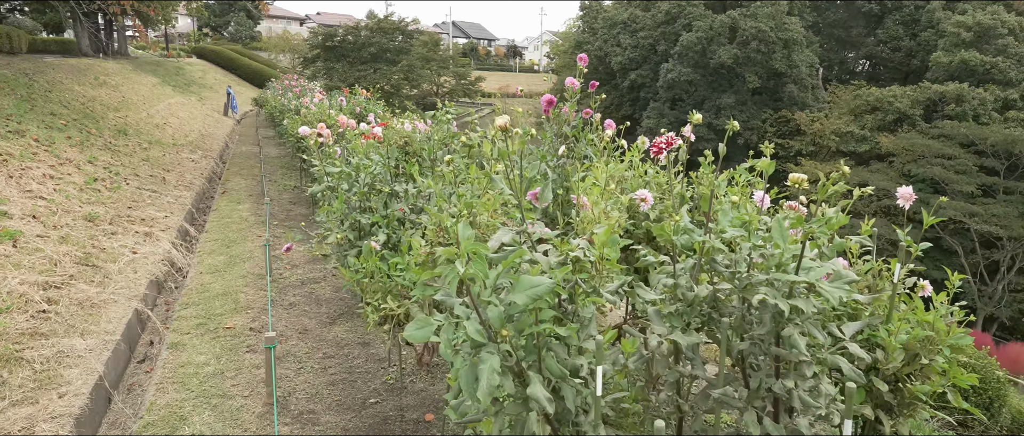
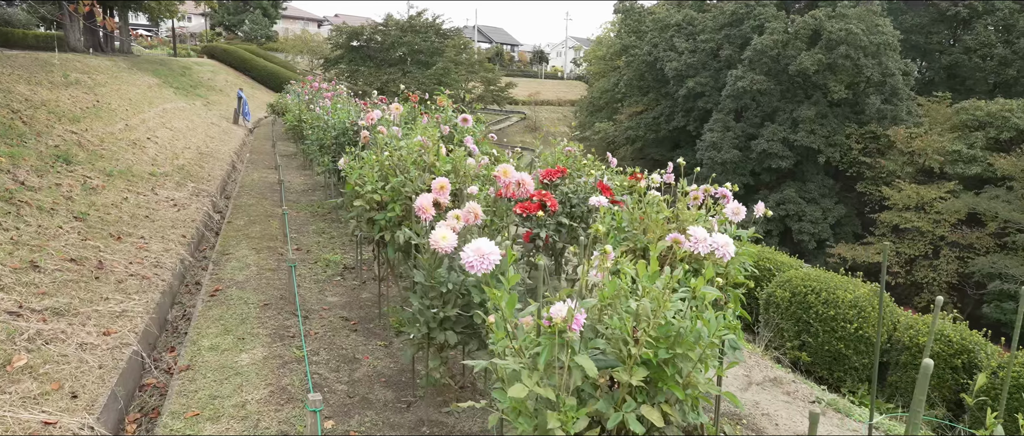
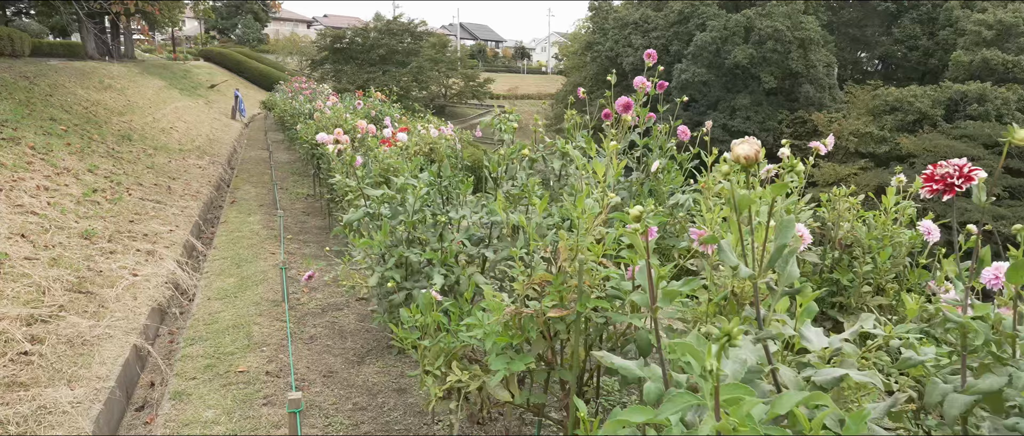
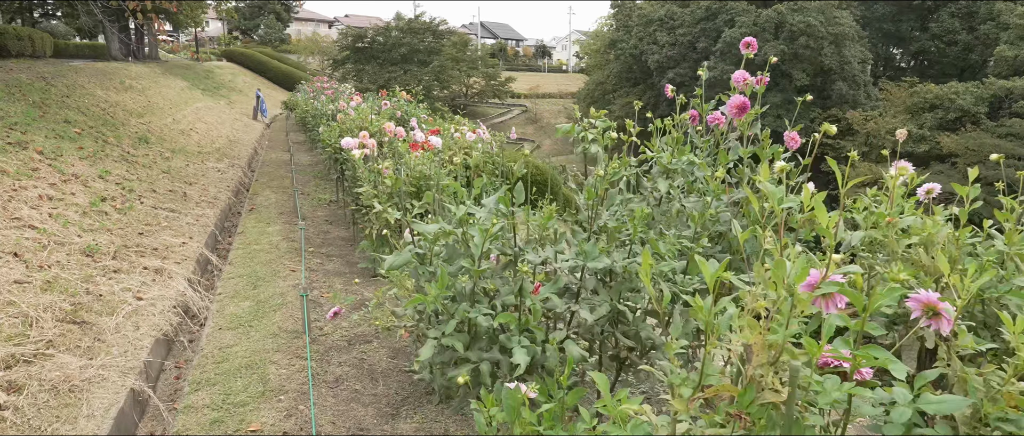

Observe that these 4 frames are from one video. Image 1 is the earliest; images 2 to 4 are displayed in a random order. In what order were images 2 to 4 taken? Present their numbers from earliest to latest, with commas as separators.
3, 4, 2
